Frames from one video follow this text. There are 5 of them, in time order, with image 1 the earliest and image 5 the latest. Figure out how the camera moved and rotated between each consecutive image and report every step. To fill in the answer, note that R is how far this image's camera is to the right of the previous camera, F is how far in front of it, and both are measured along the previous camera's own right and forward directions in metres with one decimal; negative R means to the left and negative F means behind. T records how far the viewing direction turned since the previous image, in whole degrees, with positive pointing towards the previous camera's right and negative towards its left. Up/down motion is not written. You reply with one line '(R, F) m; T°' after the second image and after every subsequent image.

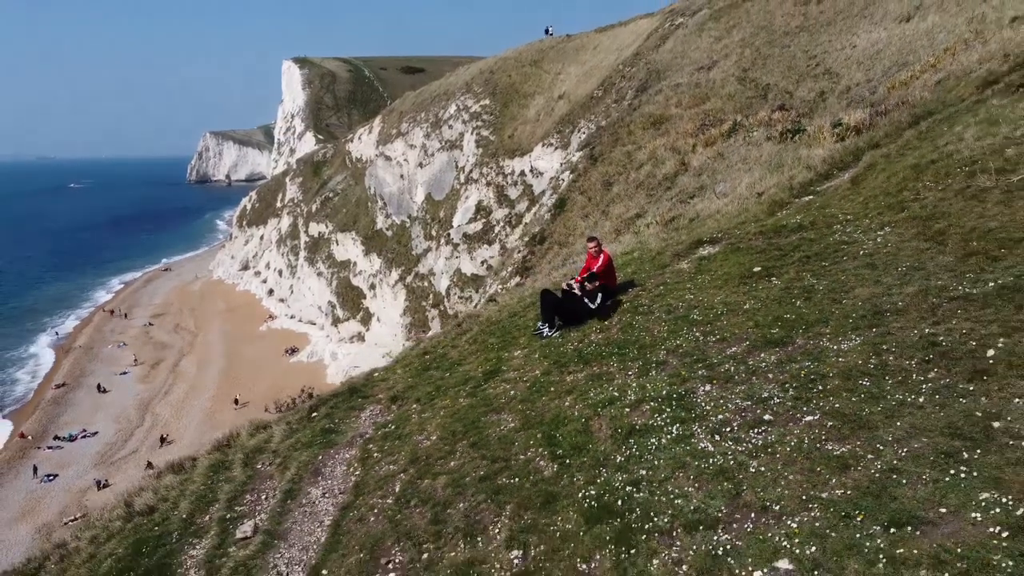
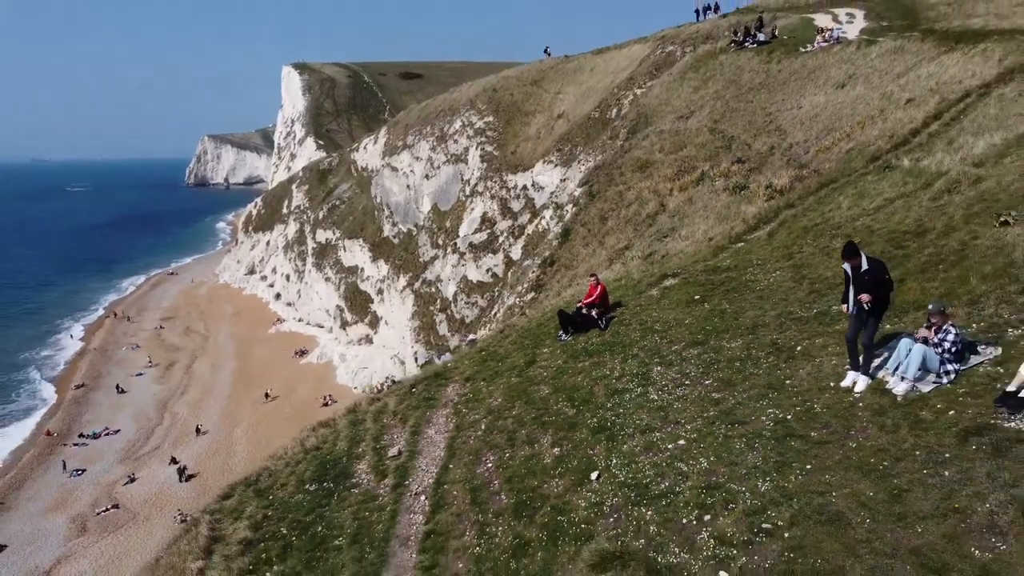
(-0.6, -5.6) m; 0°
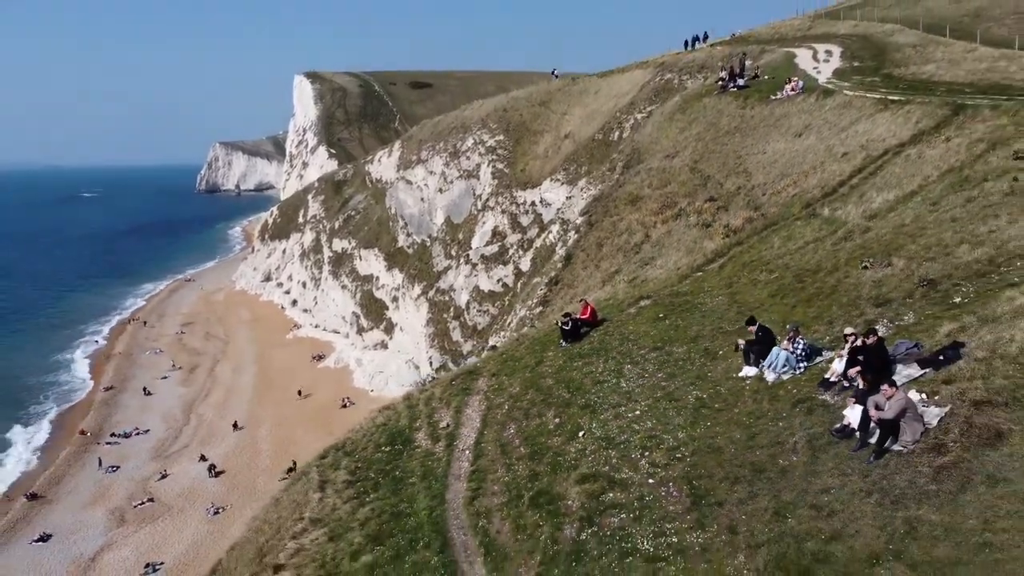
(-0.2, -5.6) m; -1°
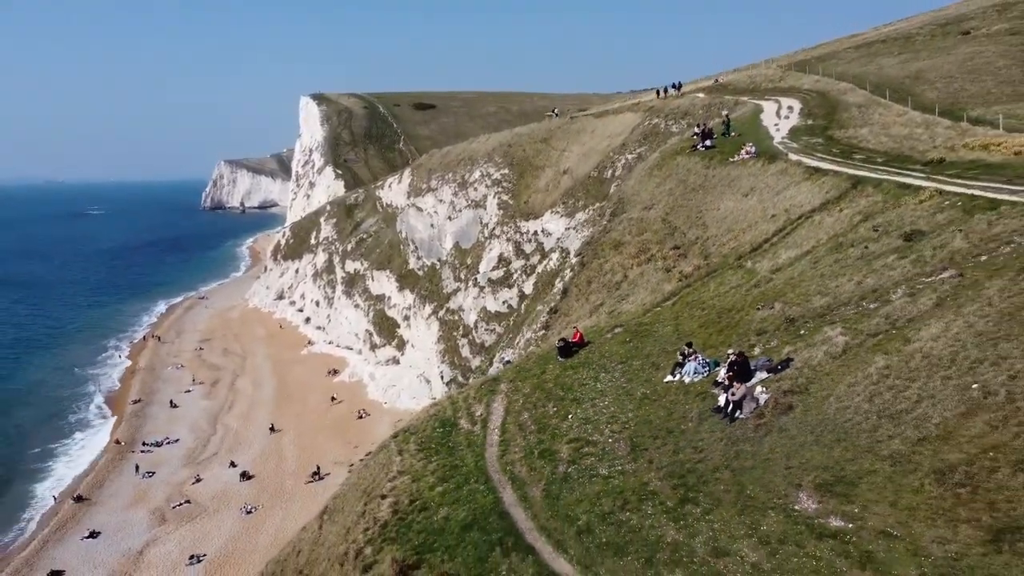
(-0.4, -9.0) m; 0°
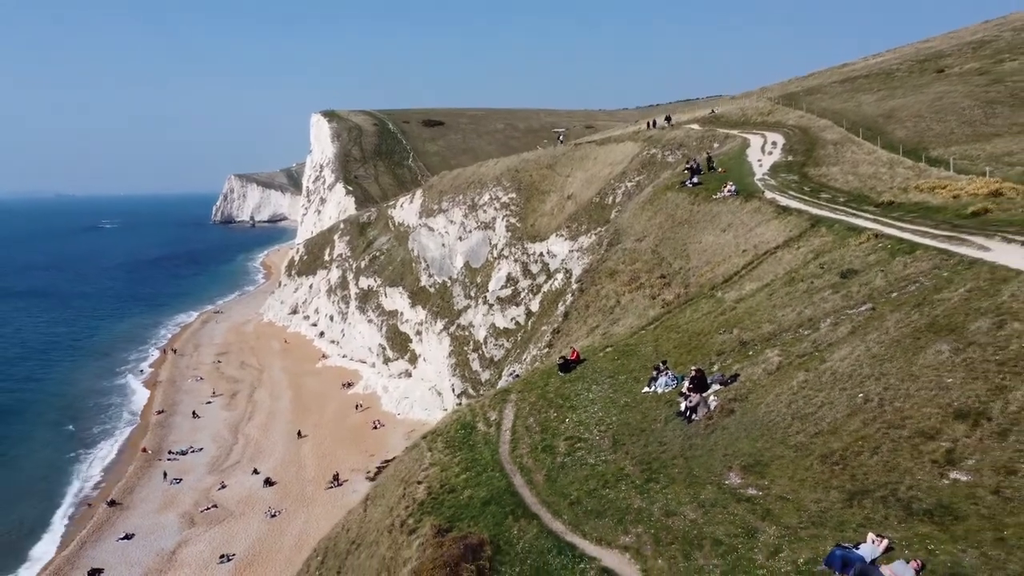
(-0.1, -6.3) m; 0°
